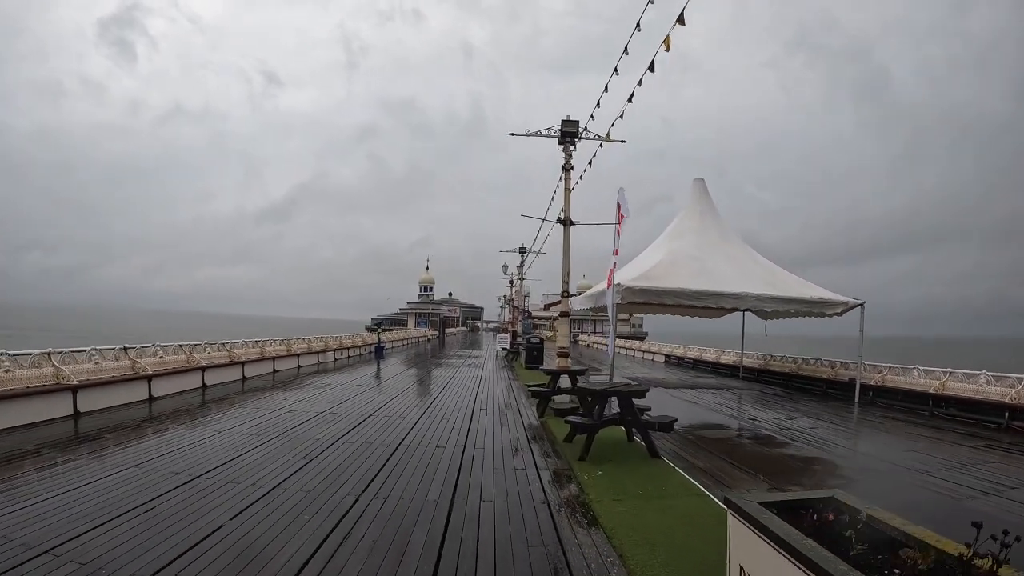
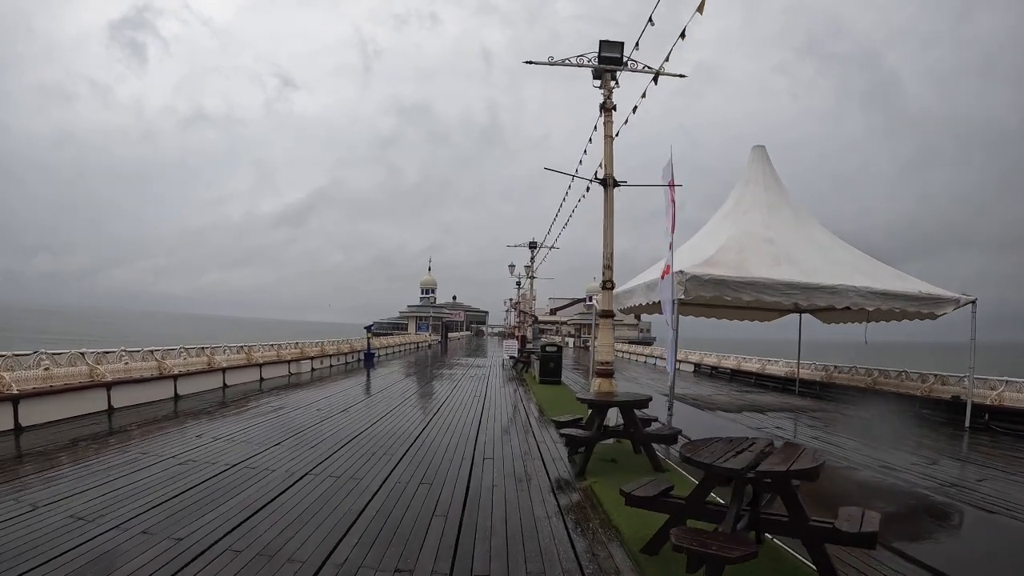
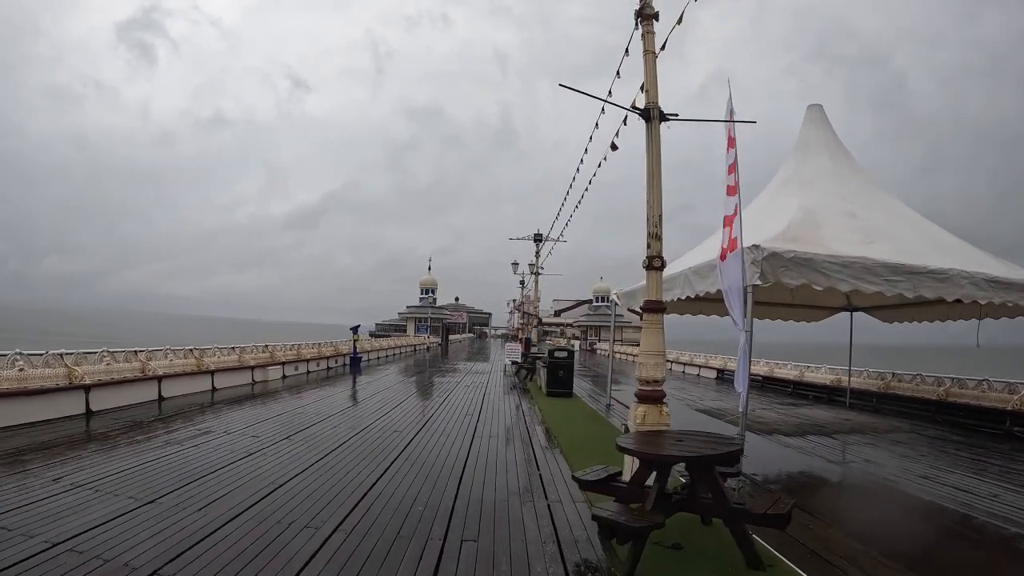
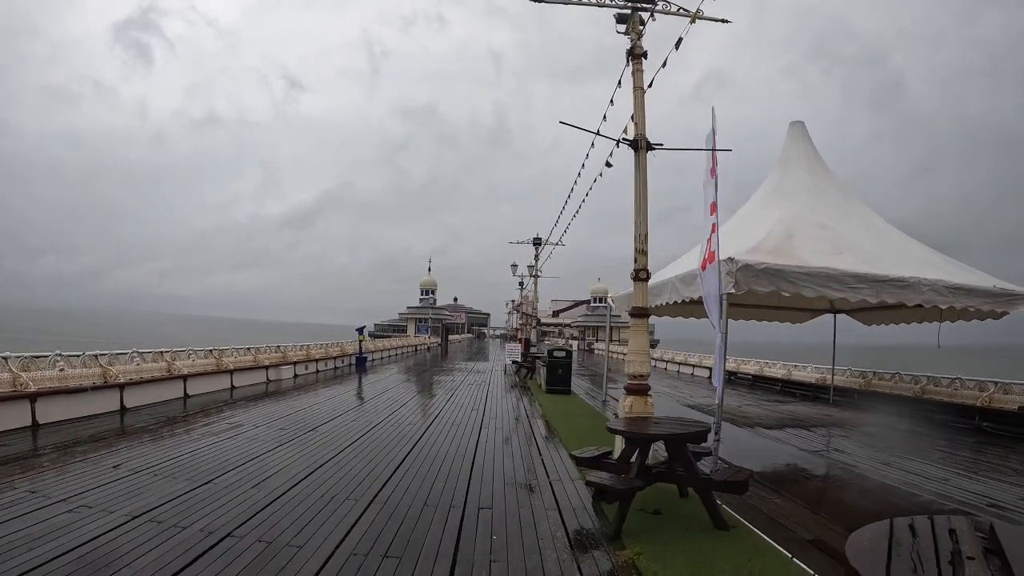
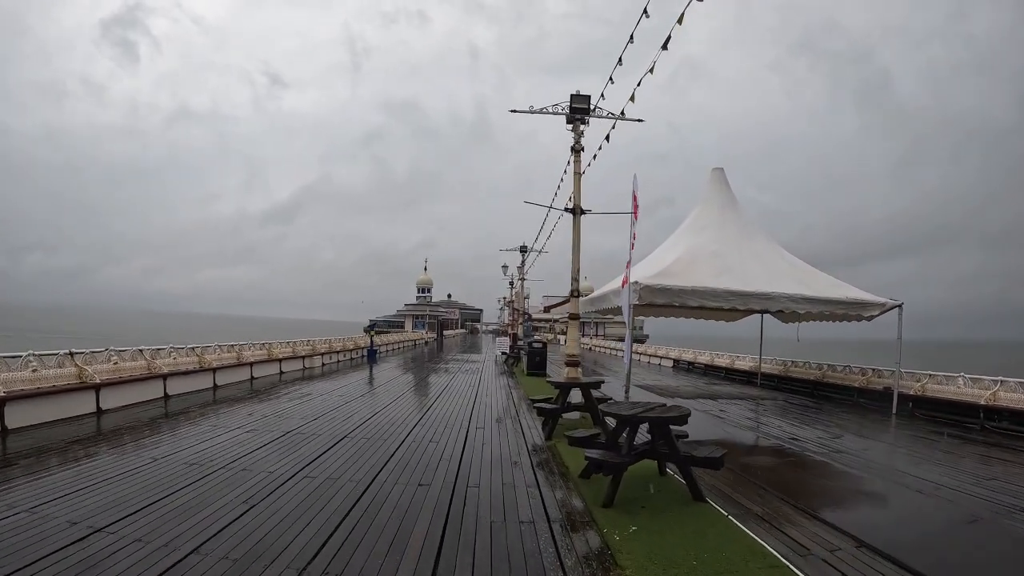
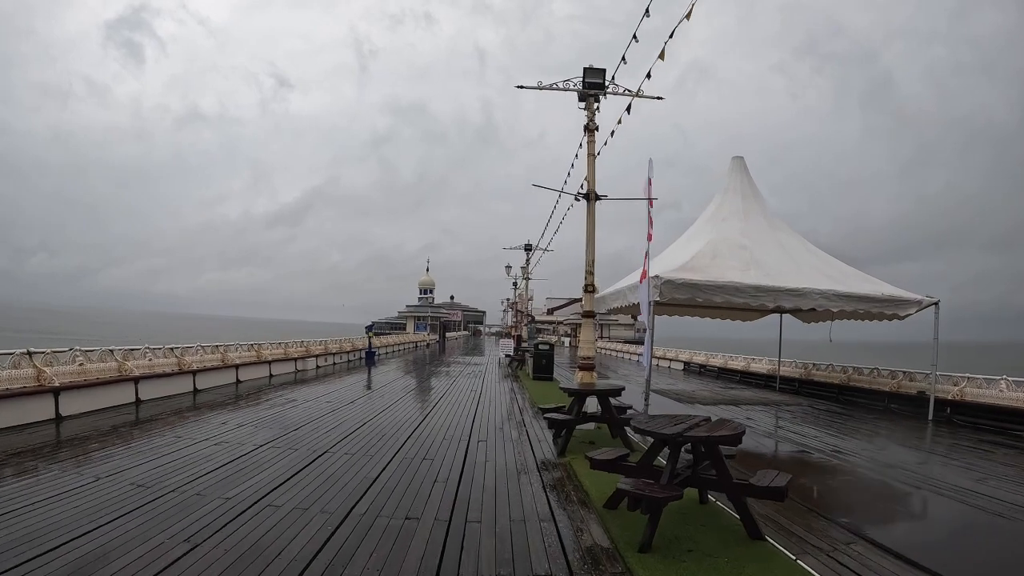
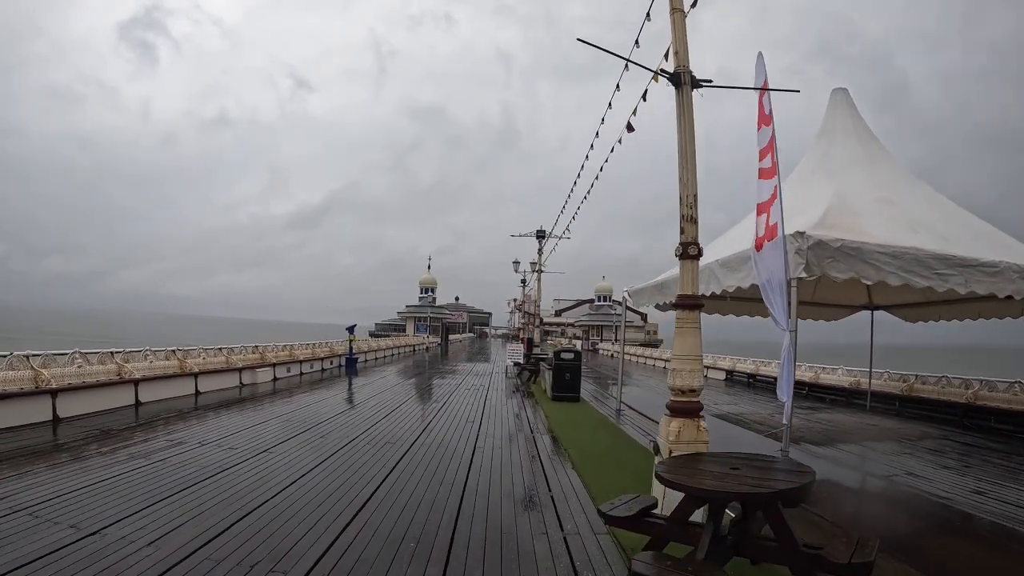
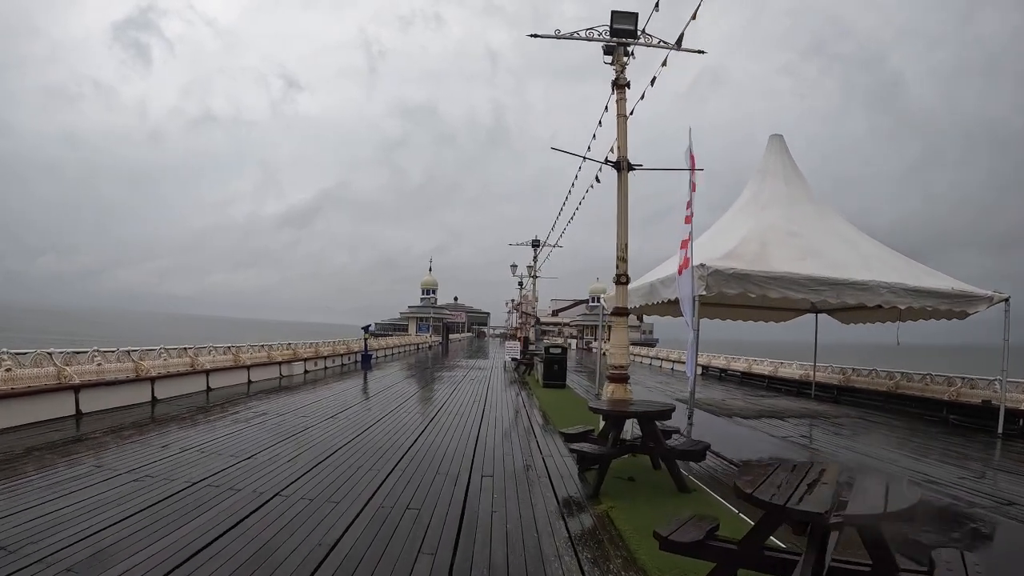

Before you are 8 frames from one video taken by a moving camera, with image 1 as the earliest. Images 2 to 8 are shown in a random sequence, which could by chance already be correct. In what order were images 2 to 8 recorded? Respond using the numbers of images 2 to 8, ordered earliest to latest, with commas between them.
5, 6, 2, 8, 4, 3, 7
